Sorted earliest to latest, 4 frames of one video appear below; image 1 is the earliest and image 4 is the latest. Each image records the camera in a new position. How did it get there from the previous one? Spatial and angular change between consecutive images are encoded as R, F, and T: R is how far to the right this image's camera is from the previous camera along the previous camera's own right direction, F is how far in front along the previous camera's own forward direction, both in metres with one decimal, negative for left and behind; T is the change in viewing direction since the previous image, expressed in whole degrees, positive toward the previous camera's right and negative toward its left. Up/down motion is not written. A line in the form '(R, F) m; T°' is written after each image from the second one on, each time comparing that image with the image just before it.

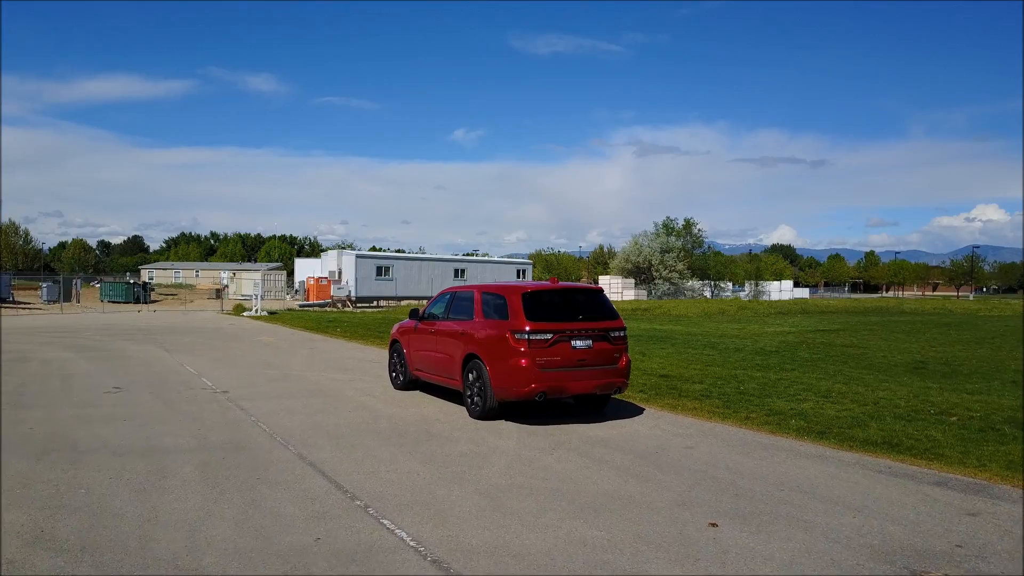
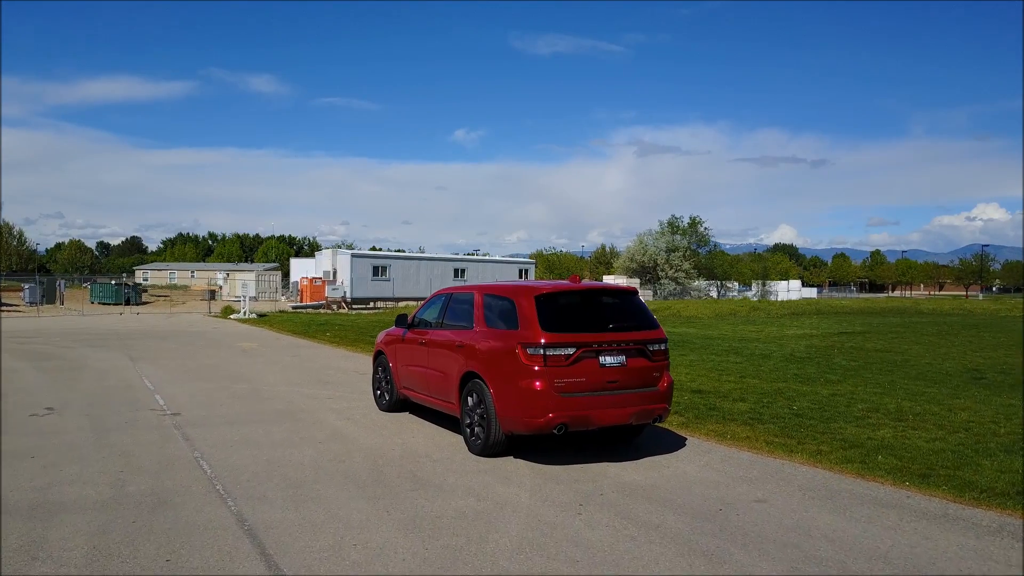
(-0.1, +1.9) m; 0°
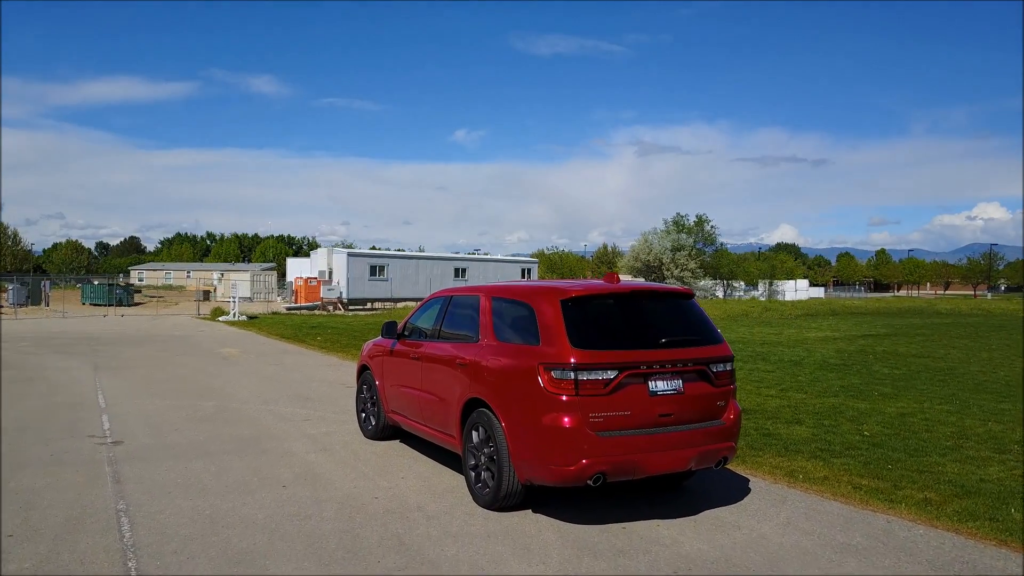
(-0.1, +1.6) m; 0°
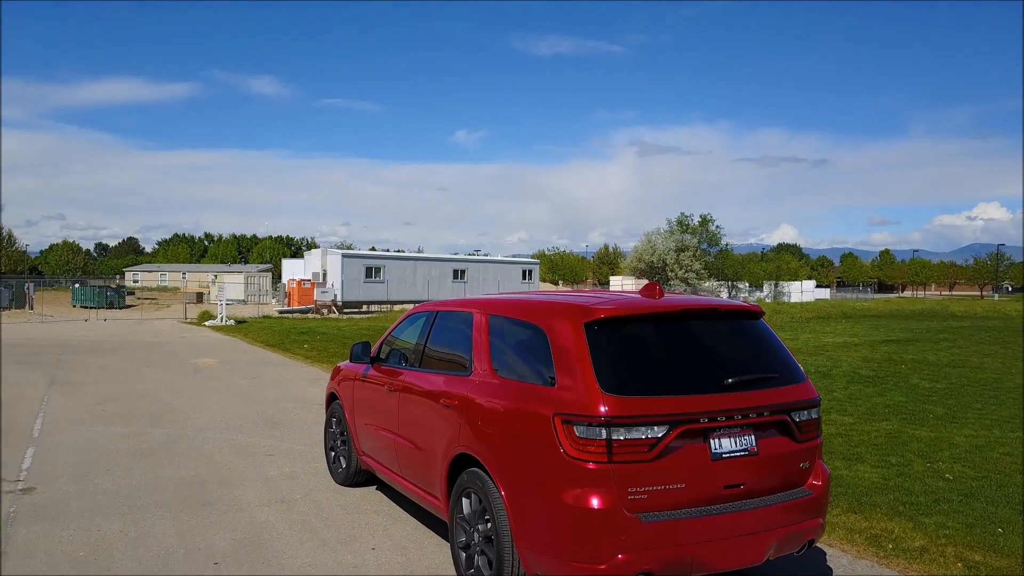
(0.0, +1.5) m; 0°
